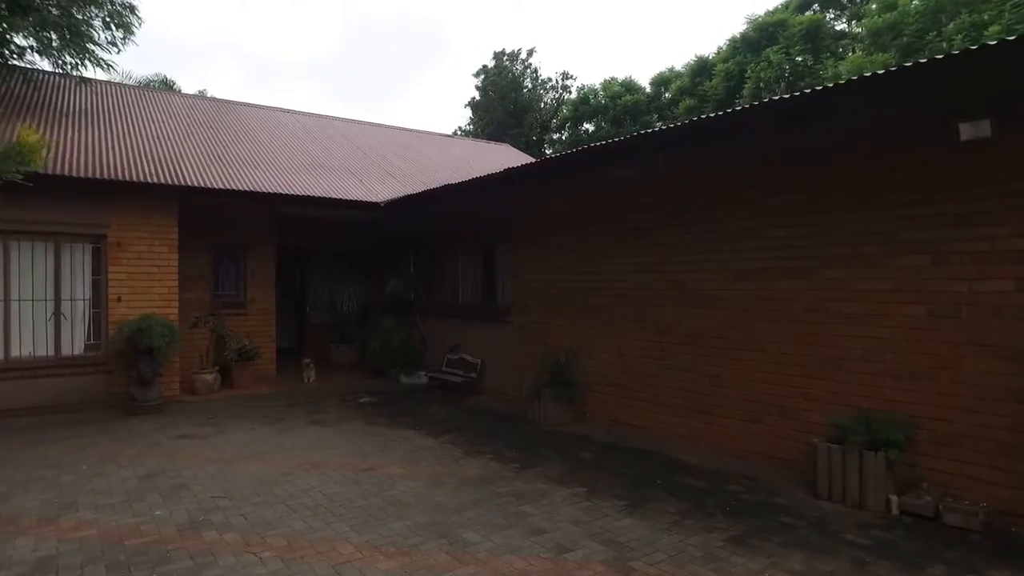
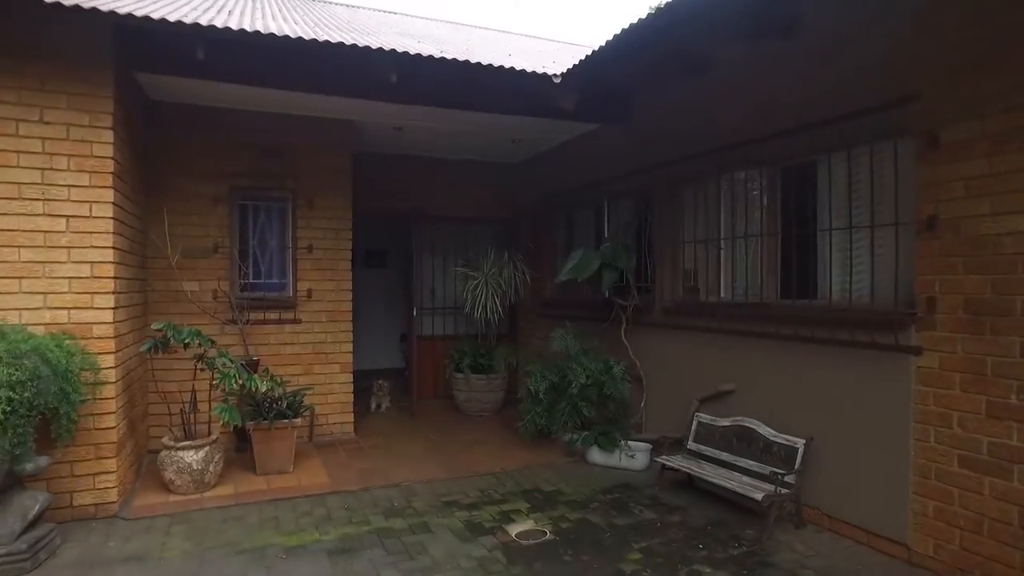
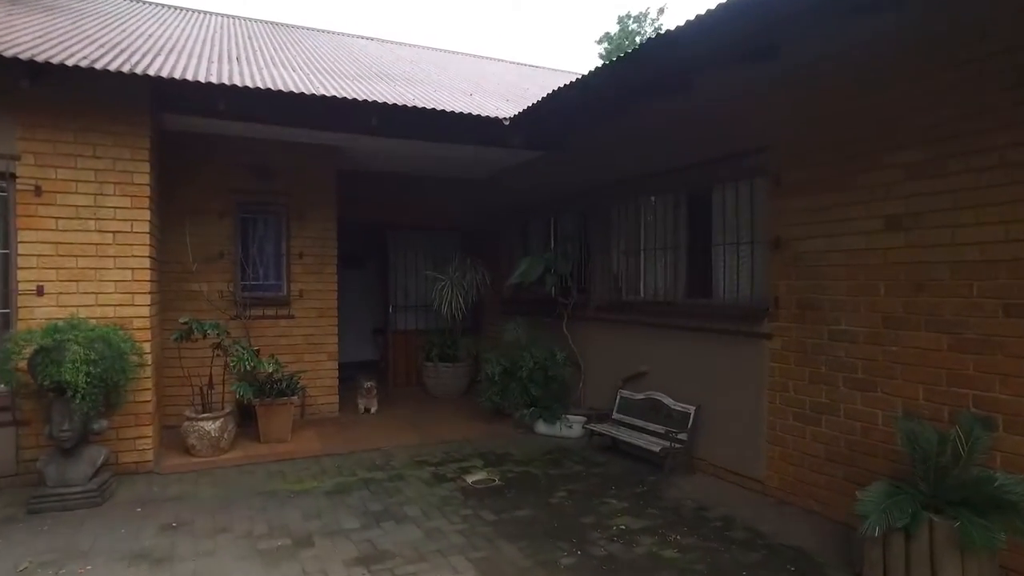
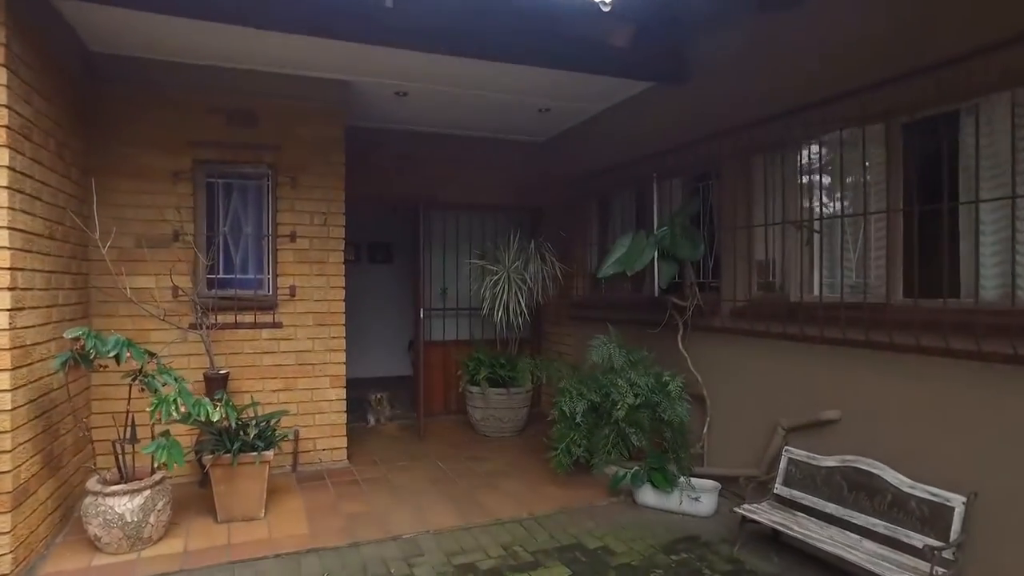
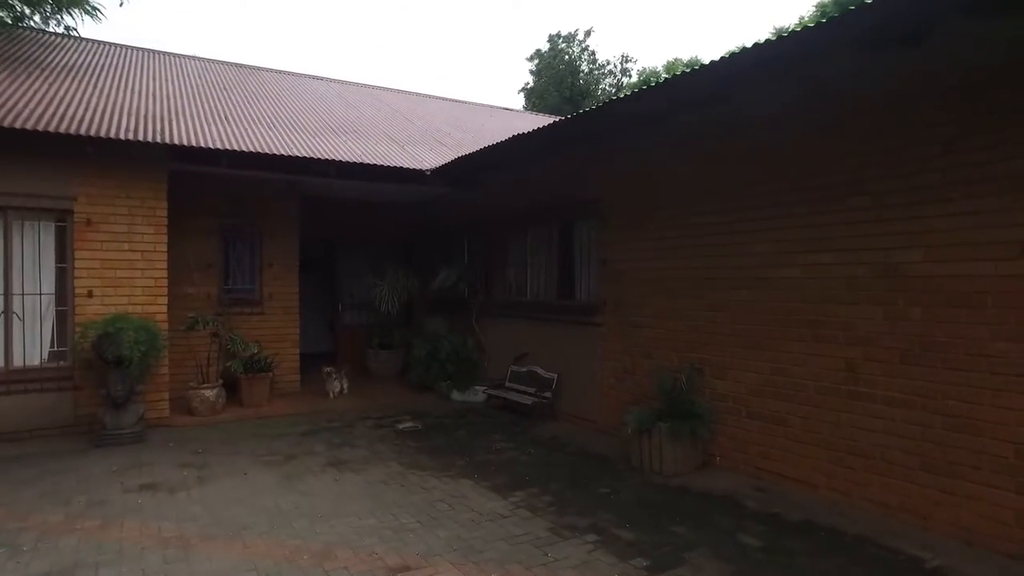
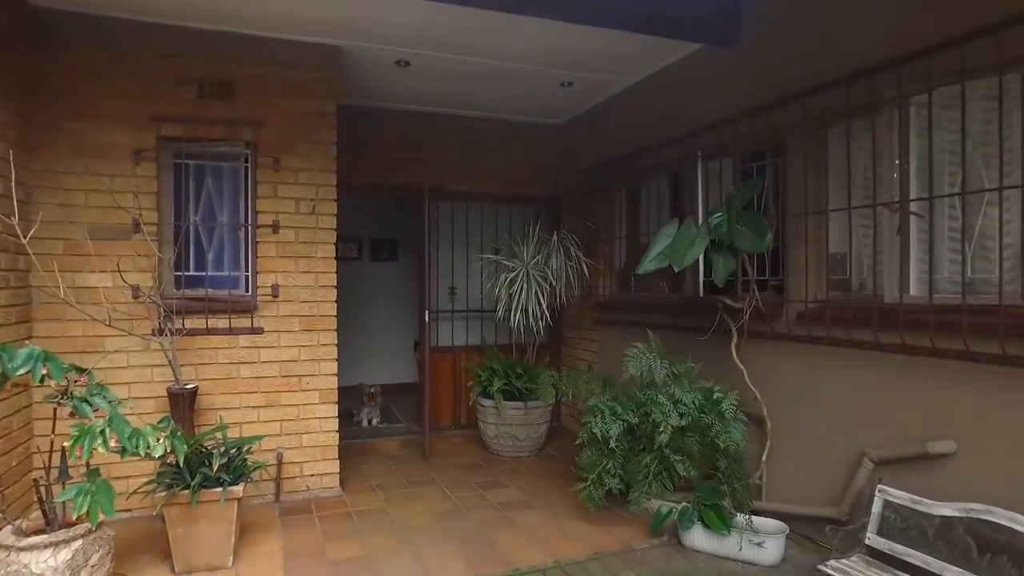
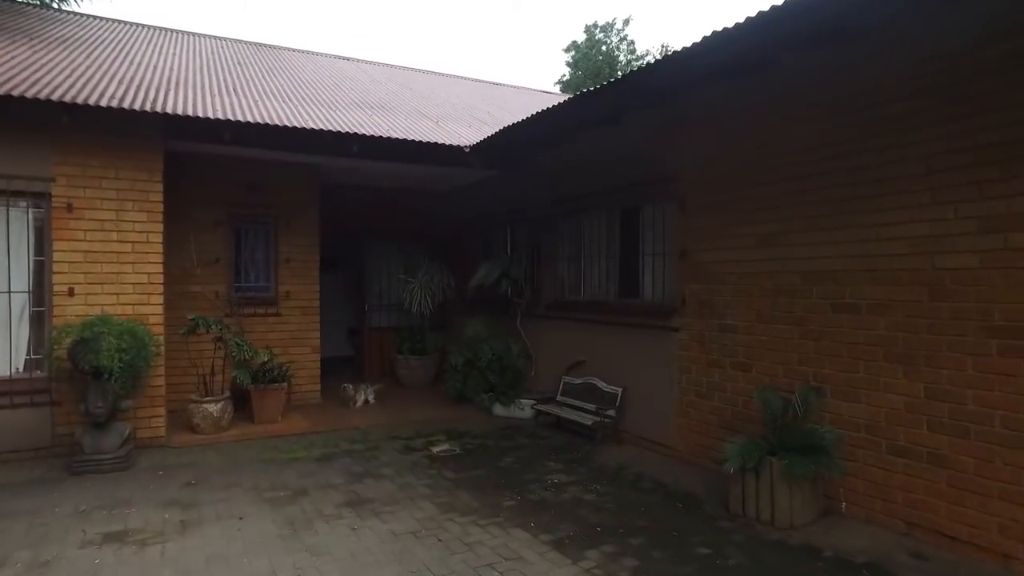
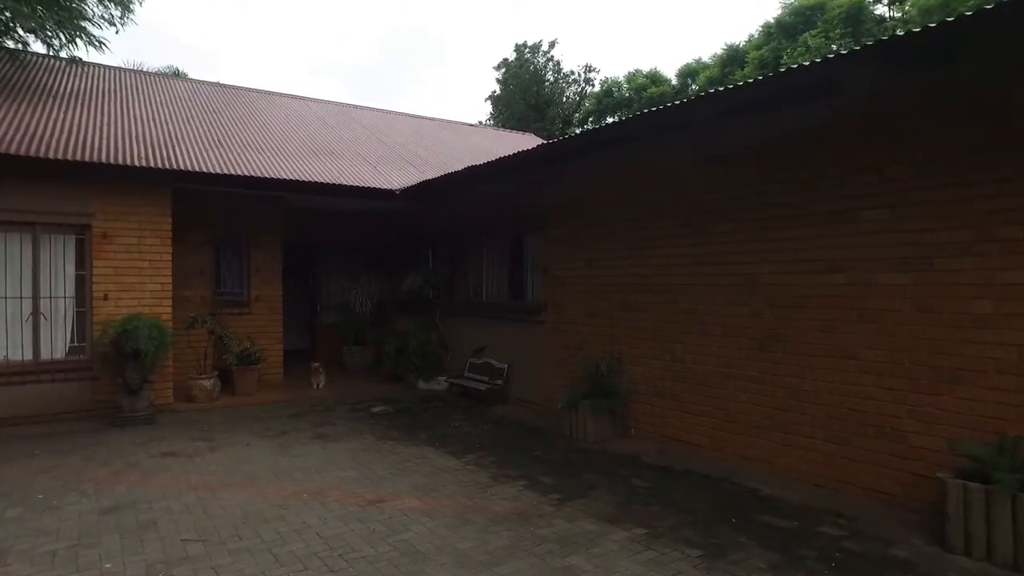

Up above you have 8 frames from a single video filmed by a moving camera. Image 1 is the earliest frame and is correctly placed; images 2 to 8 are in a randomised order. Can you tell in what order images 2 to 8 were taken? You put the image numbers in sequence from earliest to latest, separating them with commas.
8, 5, 7, 3, 2, 4, 6
